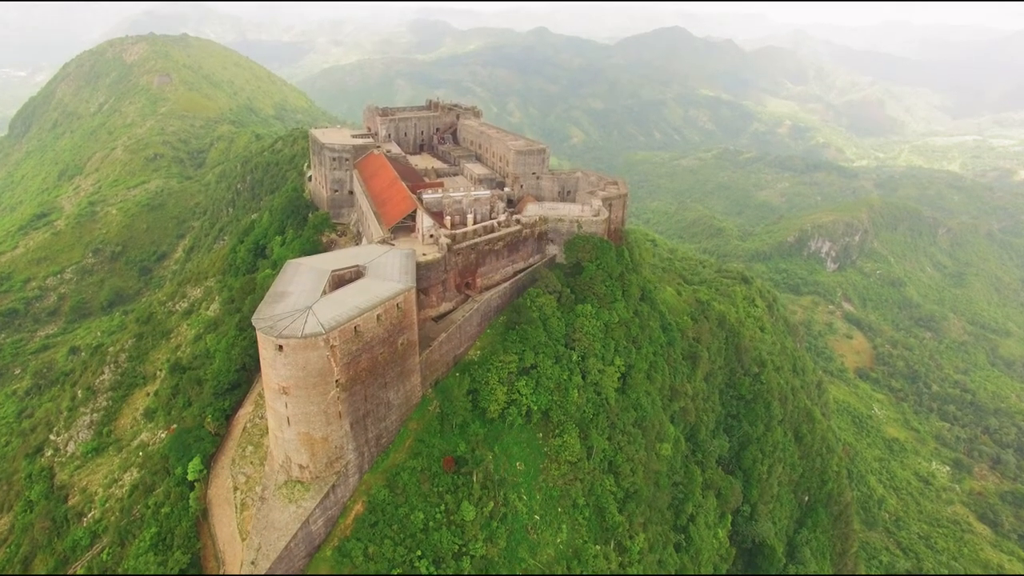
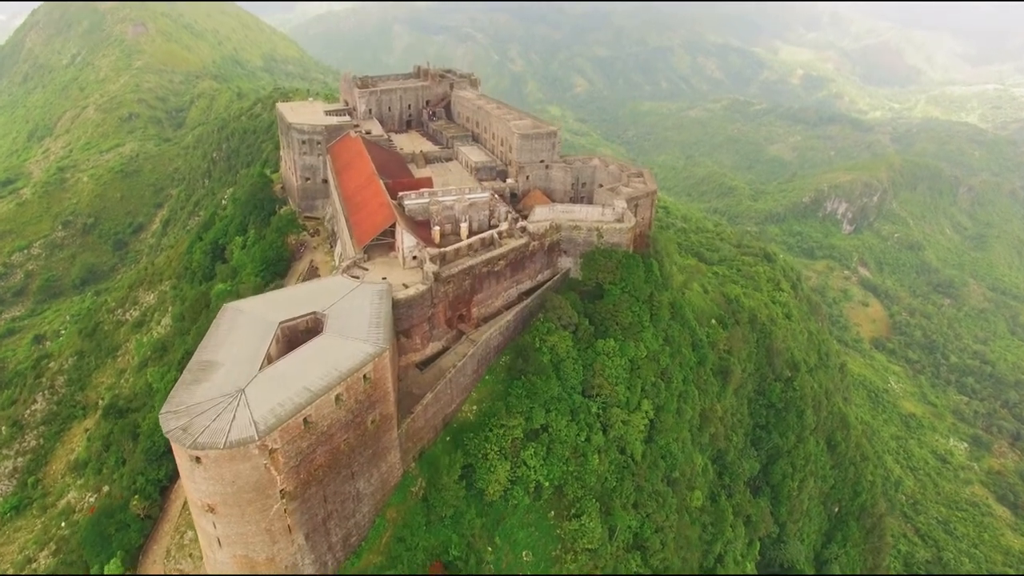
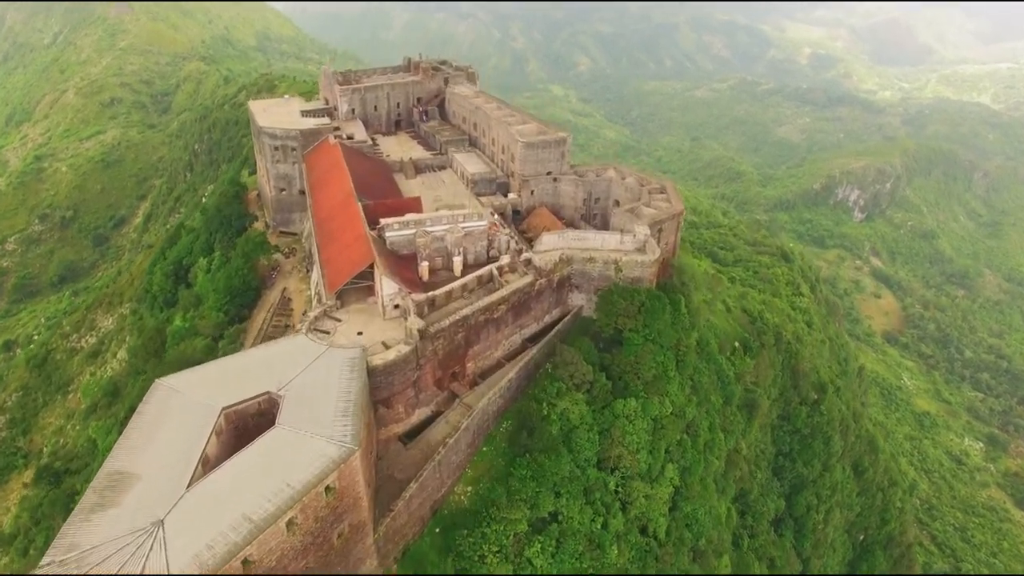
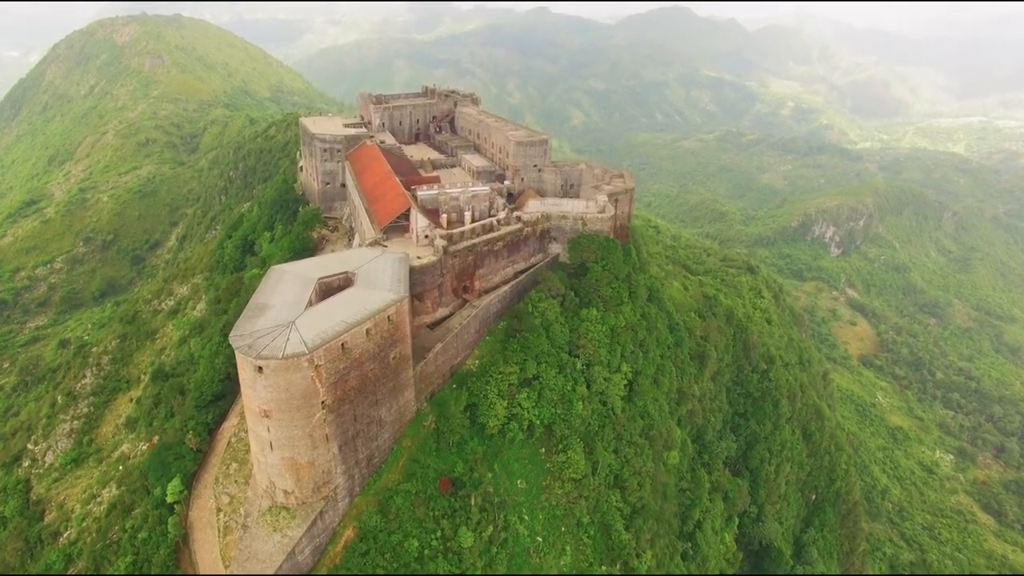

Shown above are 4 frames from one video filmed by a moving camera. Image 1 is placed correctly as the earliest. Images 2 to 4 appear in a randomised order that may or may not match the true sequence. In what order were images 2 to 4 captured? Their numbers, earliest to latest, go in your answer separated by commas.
4, 2, 3
